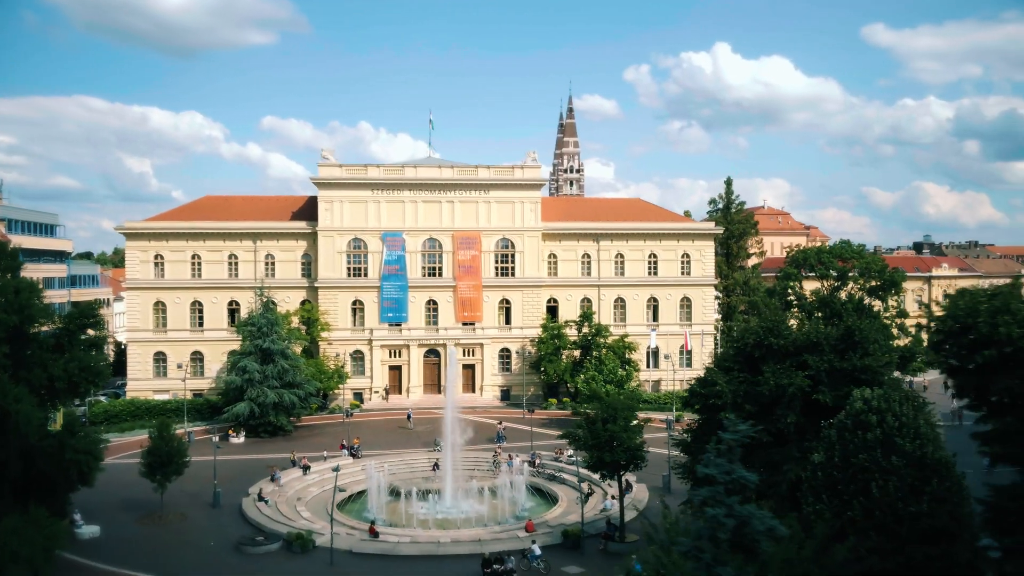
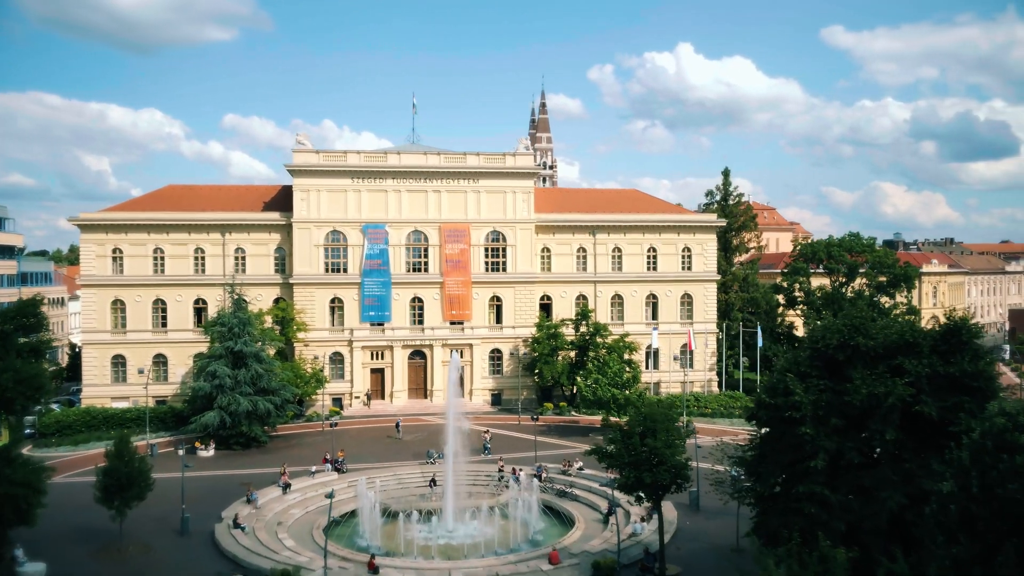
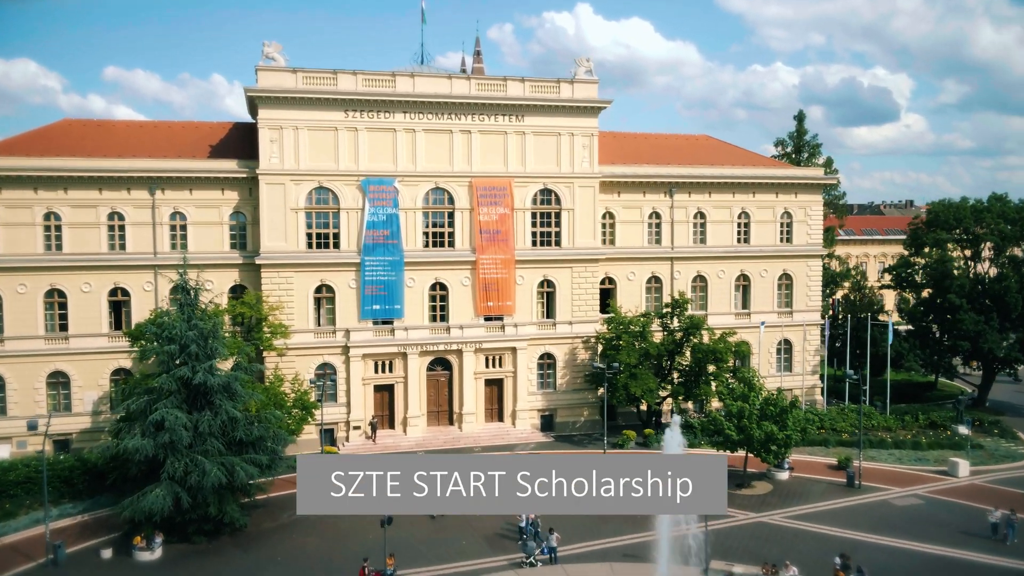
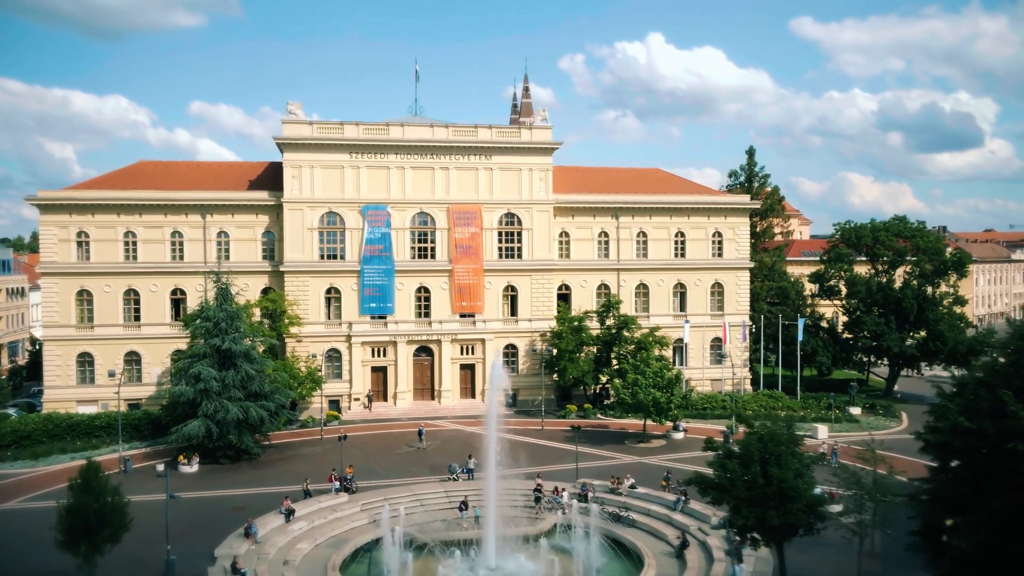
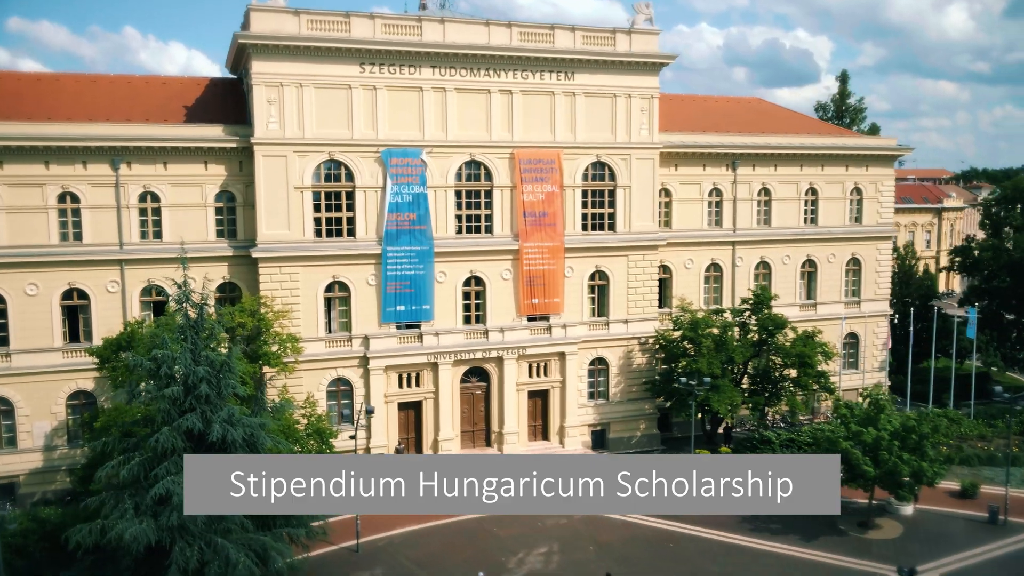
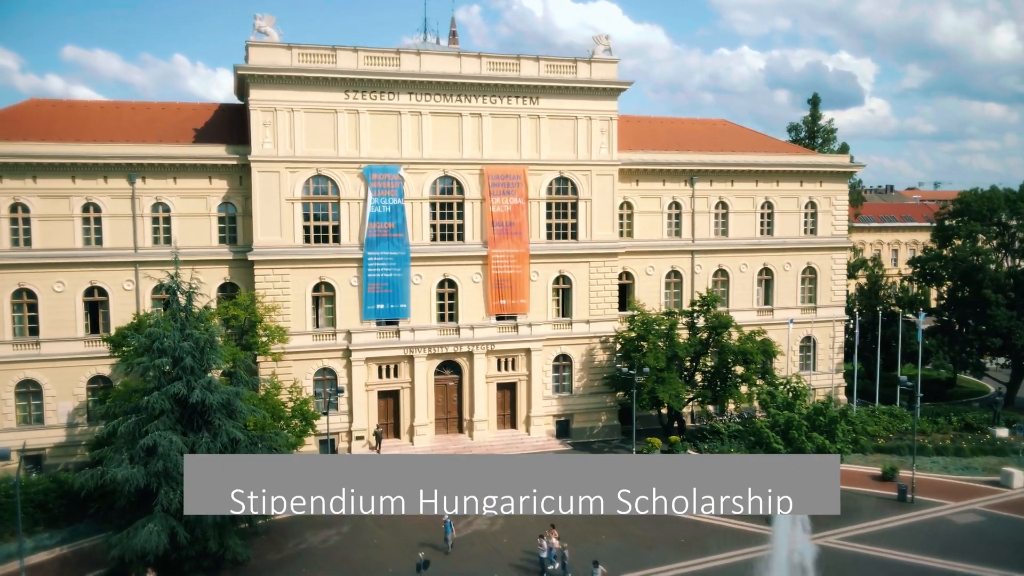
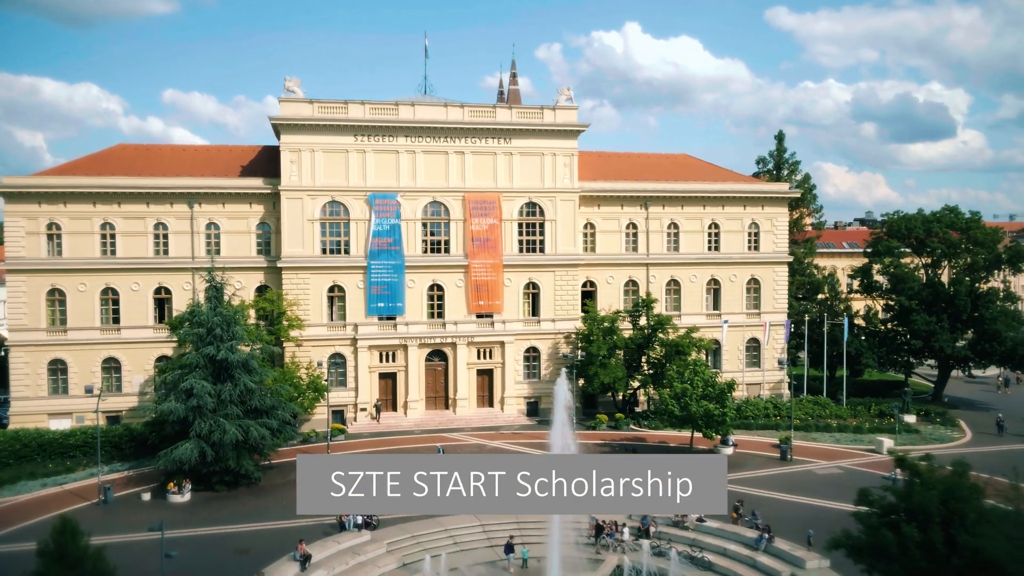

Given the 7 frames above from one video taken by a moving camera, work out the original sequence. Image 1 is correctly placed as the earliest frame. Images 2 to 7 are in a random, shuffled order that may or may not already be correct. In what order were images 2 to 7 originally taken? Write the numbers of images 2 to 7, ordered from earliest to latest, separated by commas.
2, 4, 7, 3, 6, 5
